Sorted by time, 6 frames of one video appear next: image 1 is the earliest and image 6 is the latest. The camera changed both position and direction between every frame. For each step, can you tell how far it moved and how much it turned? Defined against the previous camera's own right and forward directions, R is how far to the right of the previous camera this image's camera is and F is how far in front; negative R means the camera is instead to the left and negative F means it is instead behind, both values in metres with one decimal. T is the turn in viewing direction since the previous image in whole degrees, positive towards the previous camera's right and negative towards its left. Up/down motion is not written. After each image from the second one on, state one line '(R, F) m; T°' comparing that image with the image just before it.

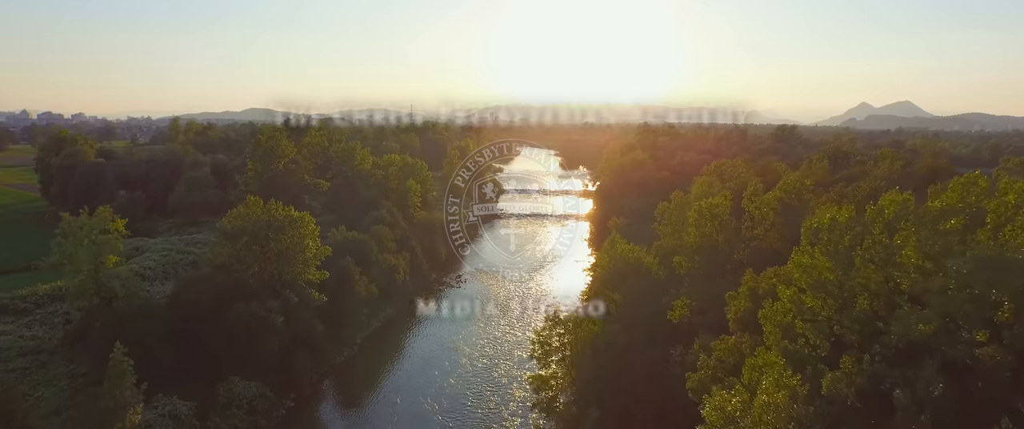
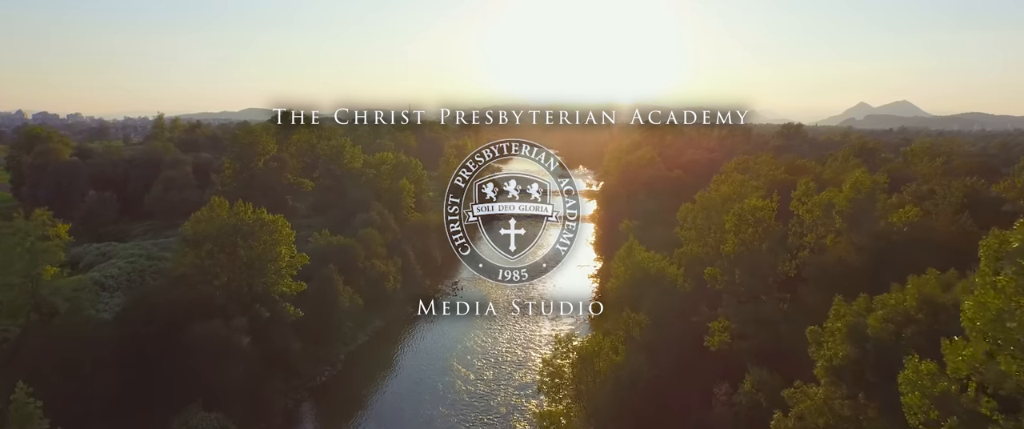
(-0.4, +4.8) m; 0°
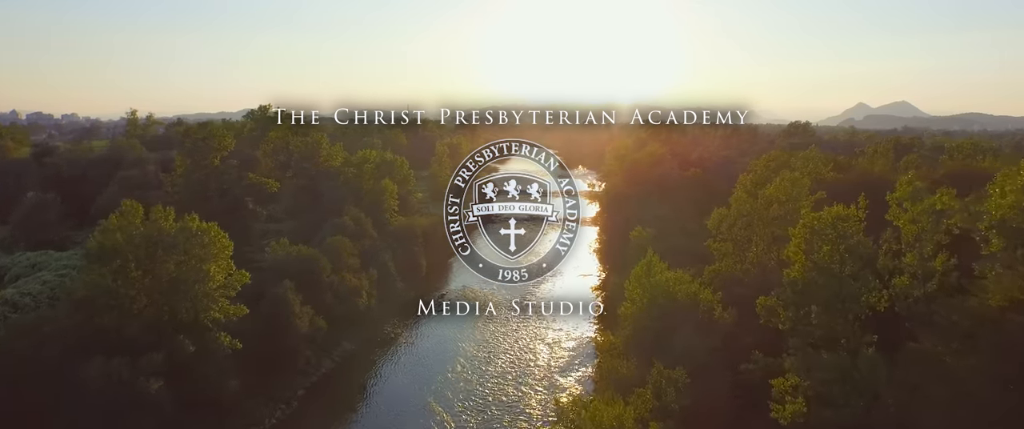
(+1.9, +7.1) m; 0°
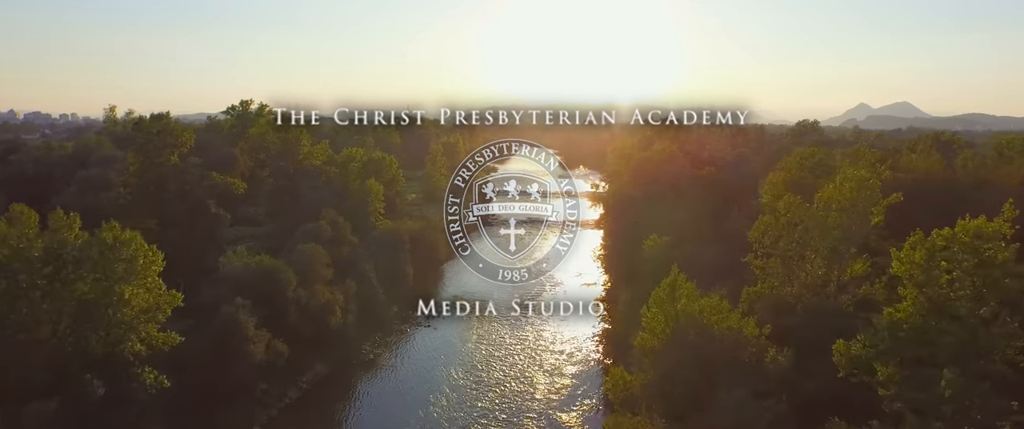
(+1.3, +5.5) m; 0°
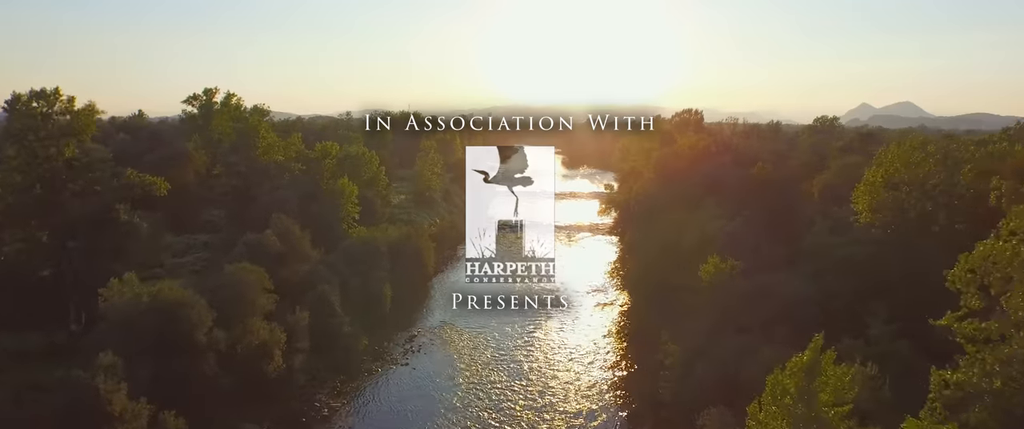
(0.0, +10.3) m; 0°
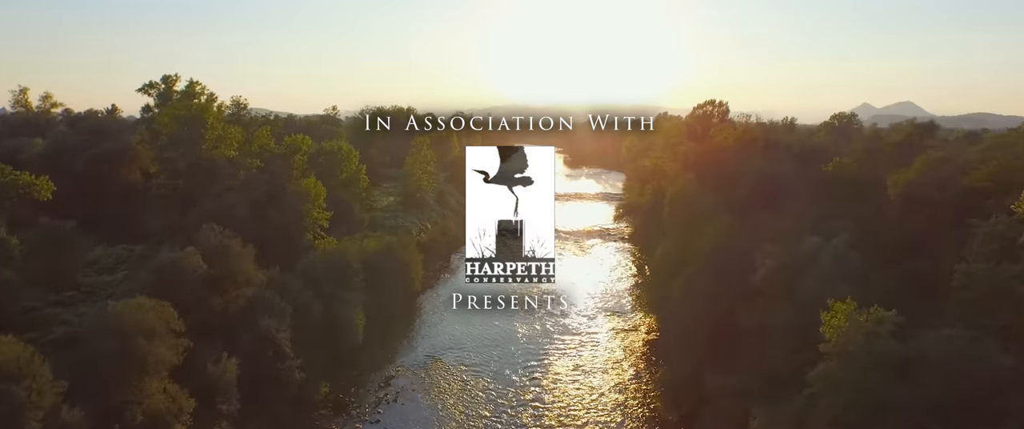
(-0.6, +9.2) m; 0°
